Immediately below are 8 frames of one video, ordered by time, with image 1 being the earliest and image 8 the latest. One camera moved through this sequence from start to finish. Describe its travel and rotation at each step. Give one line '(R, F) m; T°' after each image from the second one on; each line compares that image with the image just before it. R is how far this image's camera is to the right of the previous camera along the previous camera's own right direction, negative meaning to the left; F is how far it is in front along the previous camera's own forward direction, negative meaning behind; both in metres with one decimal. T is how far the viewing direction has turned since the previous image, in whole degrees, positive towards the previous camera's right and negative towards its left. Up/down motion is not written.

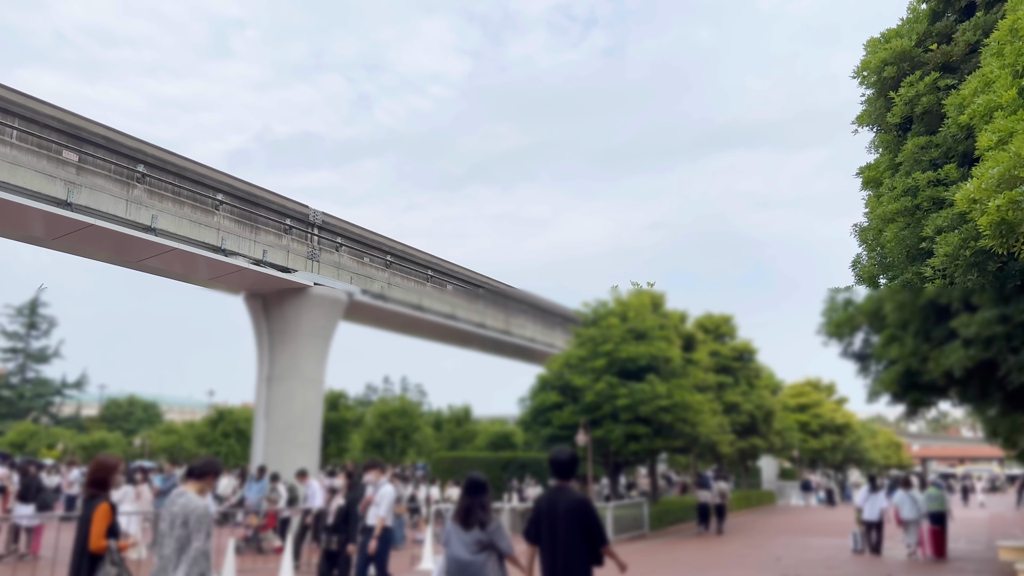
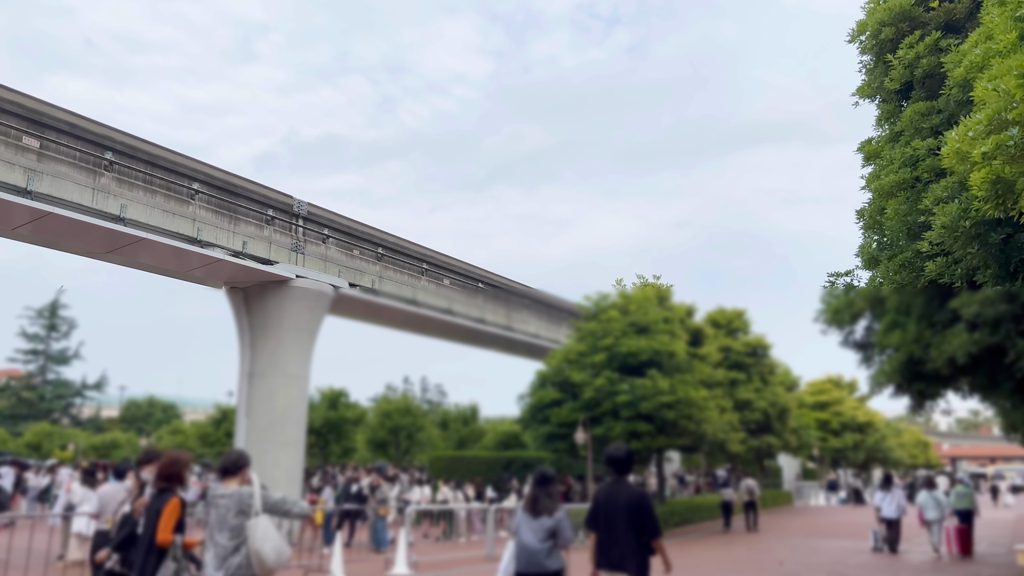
(+0.3, +0.3) m; -2°
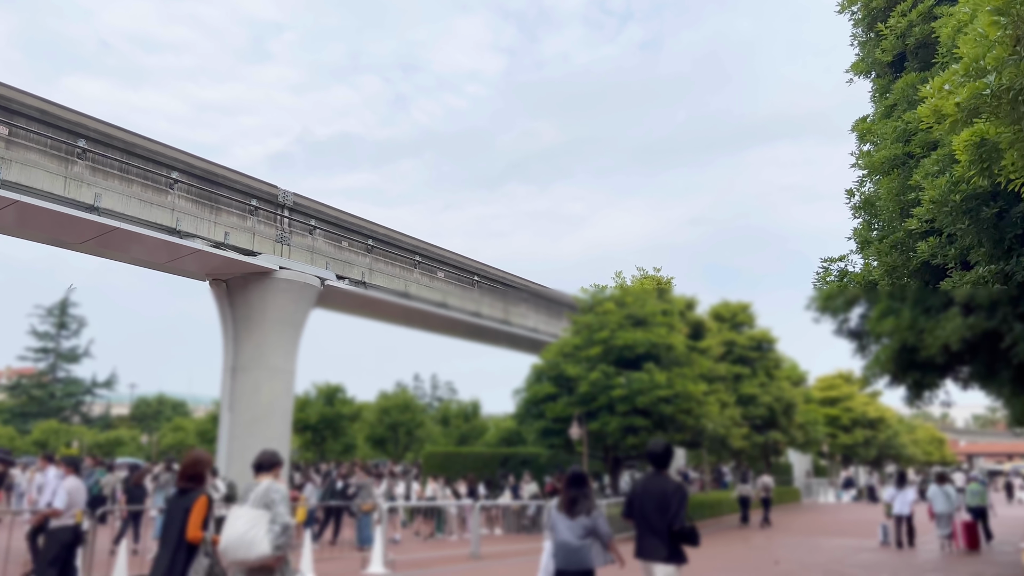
(+0.2, +0.2) m; -1°
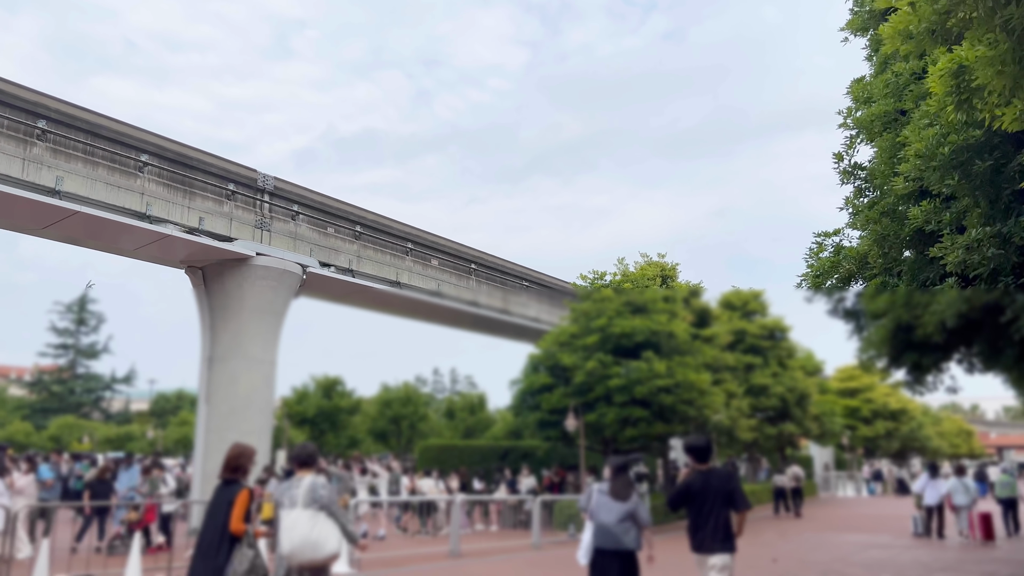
(+0.3, +0.3) m; -2°
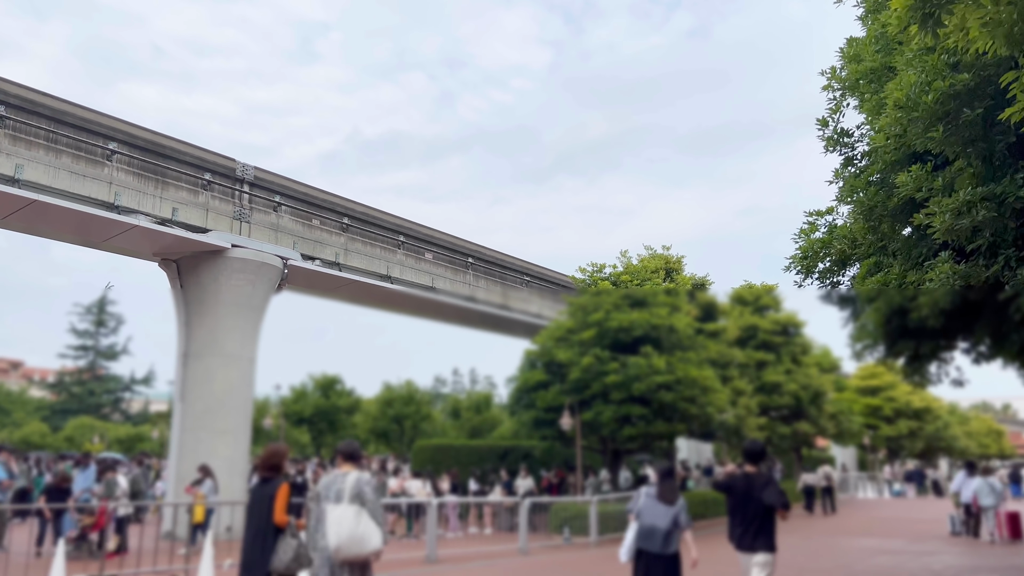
(+0.3, +0.3) m; -2°
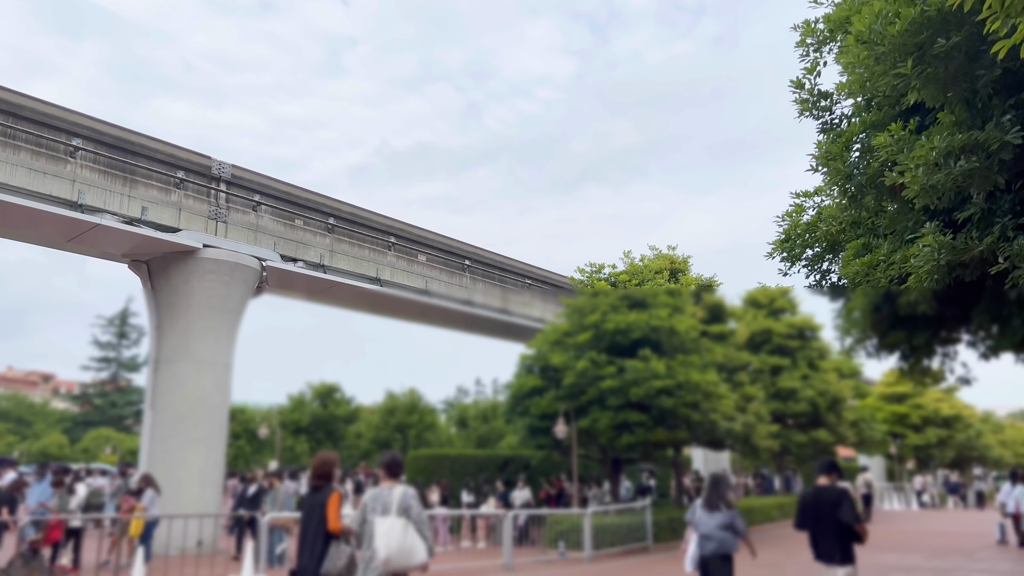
(+0.3, +0.4) m; -2°
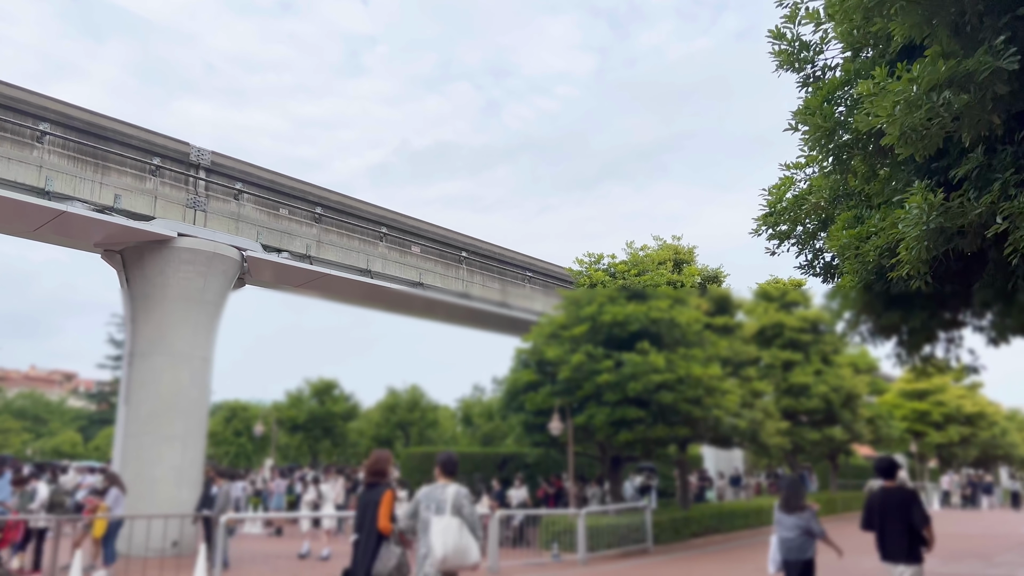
(+0.2, +0.3) m; -1°
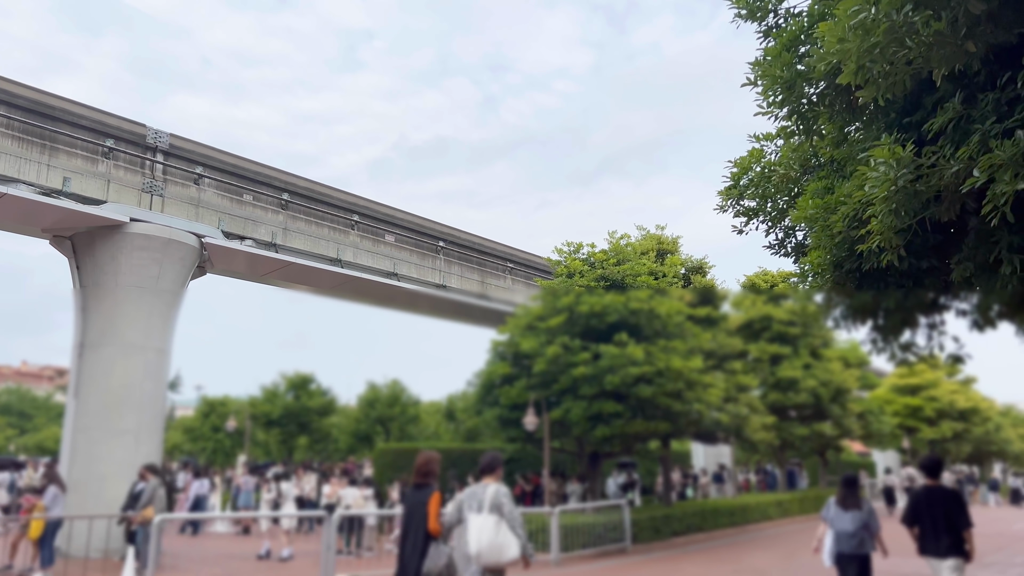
(+0.2, +0.3) m; 0°
